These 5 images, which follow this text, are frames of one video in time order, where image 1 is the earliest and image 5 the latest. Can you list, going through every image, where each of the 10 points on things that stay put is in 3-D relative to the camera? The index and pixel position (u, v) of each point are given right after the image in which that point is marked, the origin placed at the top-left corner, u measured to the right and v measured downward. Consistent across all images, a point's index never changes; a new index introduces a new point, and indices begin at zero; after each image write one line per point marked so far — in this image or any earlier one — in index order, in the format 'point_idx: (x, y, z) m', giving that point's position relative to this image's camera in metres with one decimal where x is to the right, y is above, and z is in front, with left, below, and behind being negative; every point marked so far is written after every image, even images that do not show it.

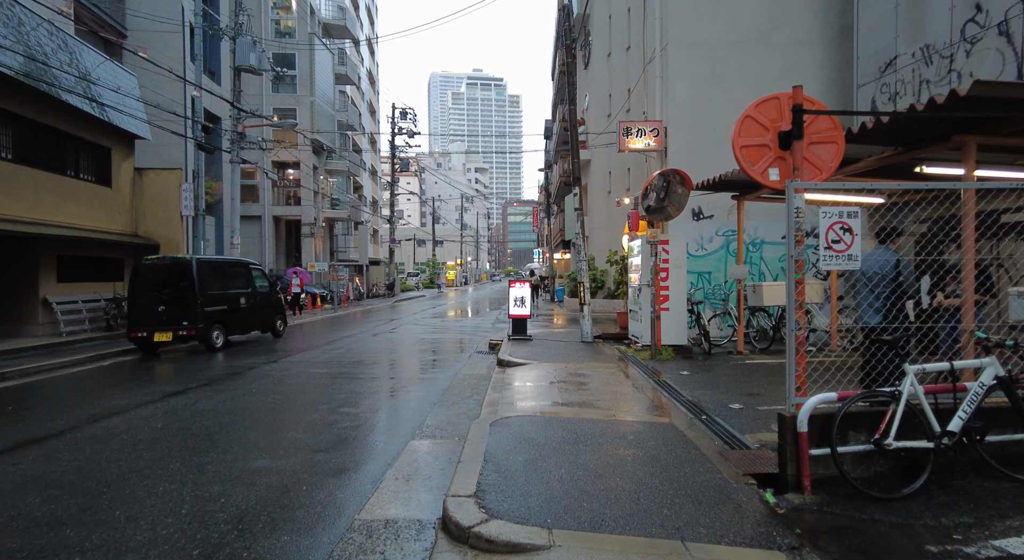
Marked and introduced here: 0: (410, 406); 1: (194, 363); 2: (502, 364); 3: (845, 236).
0: (-1.4, -1.6, +8.0) m
1: (-6.7, -1.7, +12.7) m
2: (-0.2, -1.5, +10.9) m
3: (+2.6, +0.3, +4.7) m
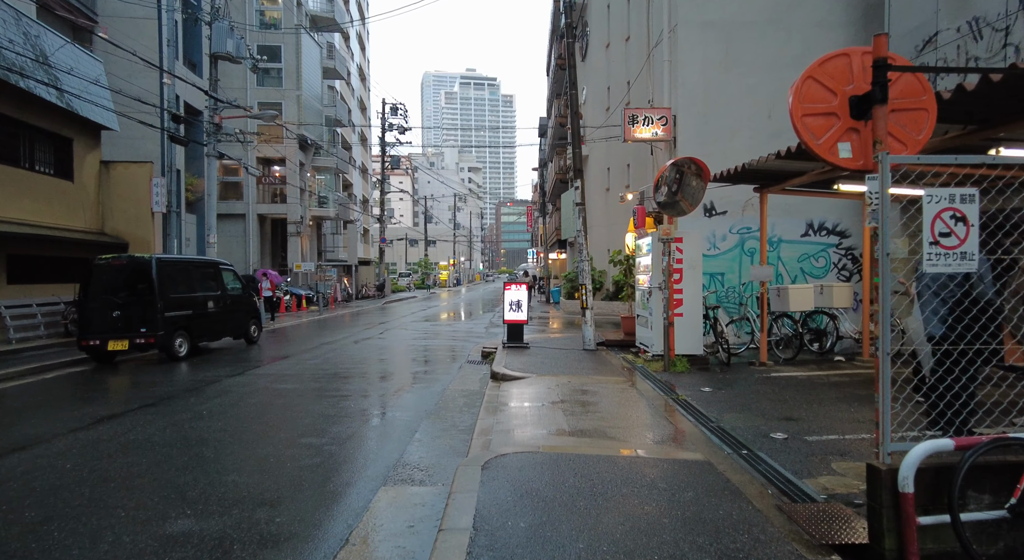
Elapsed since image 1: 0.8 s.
0: (-1.4, -1.7, +6.8) m
1: (-6.7, -1.8, +11.4) m
2: (-0.2, -1.6, +9.6) m
3: (+2.6, +0.3, +3.5) m
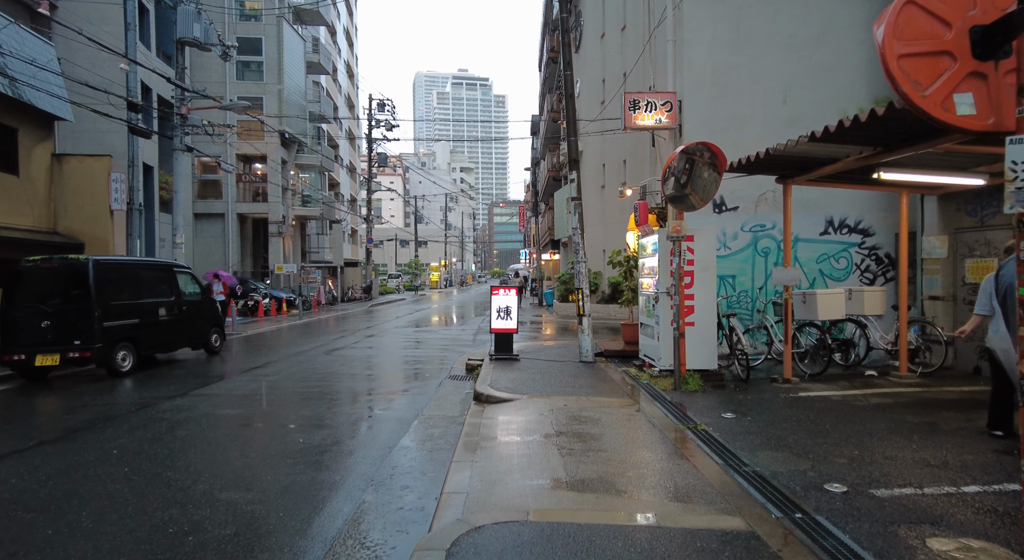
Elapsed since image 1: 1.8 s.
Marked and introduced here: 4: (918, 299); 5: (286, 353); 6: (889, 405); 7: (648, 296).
0: (-1.5, -1.7, +5.4) m
1: (-7.0, -1.9, +9.9) m
2: (-0.4, -1.6, +8.3) m
3: (+2.5, +0.3, +2.2) m
4: (+6.6, -0.3, +9.9) m
5: (-7.2, -2.3, +19.3) m
6: (+4.6, -1.5, +7.5) m
7: (+2.3, -0.3, +10.1) m
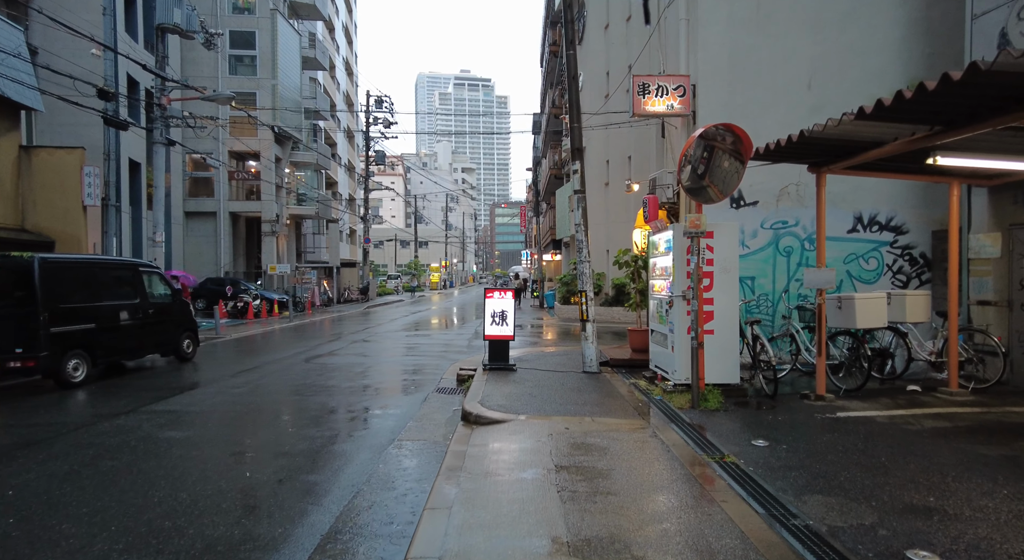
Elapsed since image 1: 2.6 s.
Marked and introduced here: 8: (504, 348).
0: (-1.6, -1.8, +4.3) m
1: (-7.0, -1.9, +8.9) m
2: (-0.5, -1.7, +7.2) m
3: (+2.4, +0.2, +1.1) m
4: (+6.5, -0.3, +8.7) m
5: (-7.3, -2.3, +18.2) m
6: (+4.6, -1.6, +6.4) m
7: (+2.2, -0.3, +9.0) m
8: (-0.1, -1.2, +10.3) m
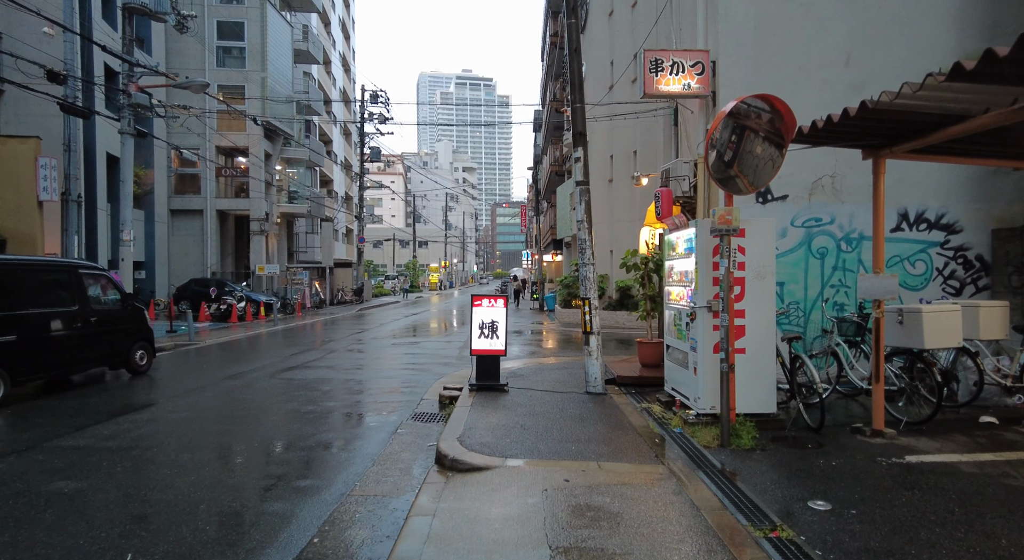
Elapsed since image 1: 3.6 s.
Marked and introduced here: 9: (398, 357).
0: (-1.8, -1.8, +2.8) m
1: (-7.2, -1.9, +7.4) m
2: (-0.6, -1.7, +5.7) m
3: (+2.2, +0.2, -0.3) m
4: (+6.4, -0.4, +7.3) m
5: (-7.4, -2.4, +16.8) m
6: (+4.4, -1.7, +4.9) m
7: (+2.1, -0.4, +7.6) m
8: (-0.3, -1.2, +8.9) m
9: (-3.3, -2.2, +17.4) m
